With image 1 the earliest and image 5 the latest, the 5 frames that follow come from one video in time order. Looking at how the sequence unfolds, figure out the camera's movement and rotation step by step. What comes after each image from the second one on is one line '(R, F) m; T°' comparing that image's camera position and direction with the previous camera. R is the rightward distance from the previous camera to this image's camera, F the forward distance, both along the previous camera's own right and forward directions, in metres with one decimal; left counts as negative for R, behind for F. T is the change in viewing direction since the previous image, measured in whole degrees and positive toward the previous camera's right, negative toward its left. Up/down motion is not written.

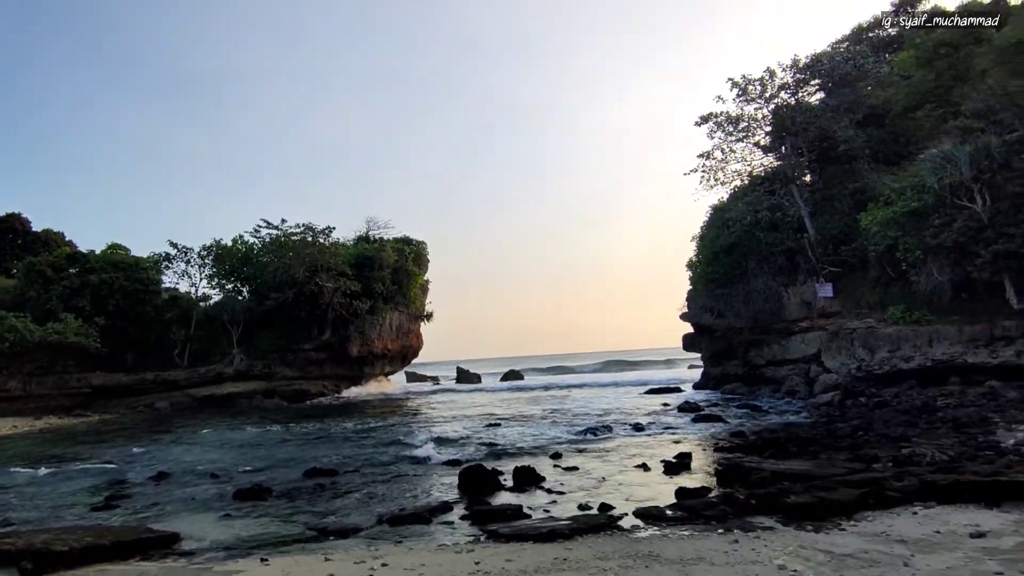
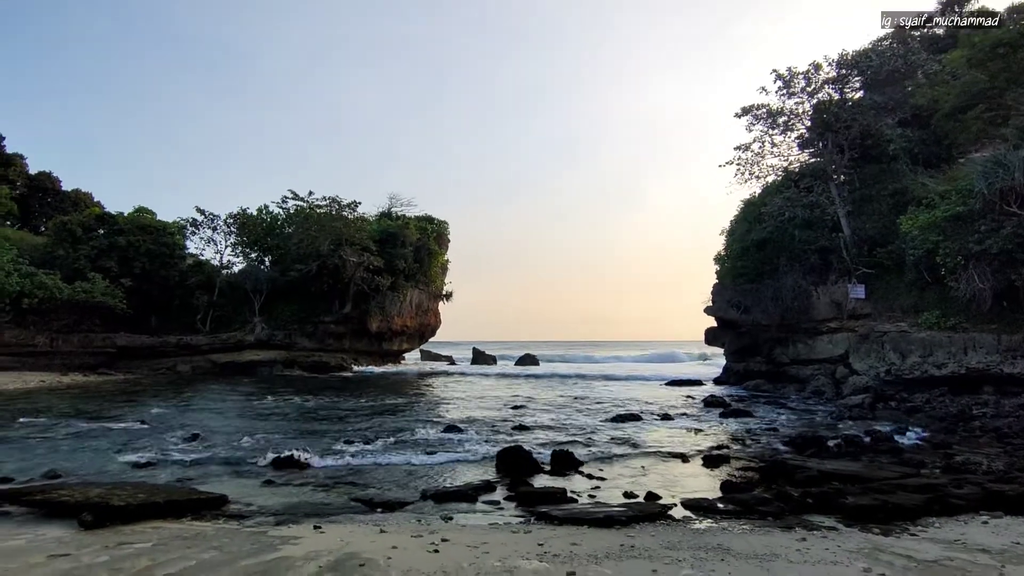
(-0.7, +0.1) m; -1°
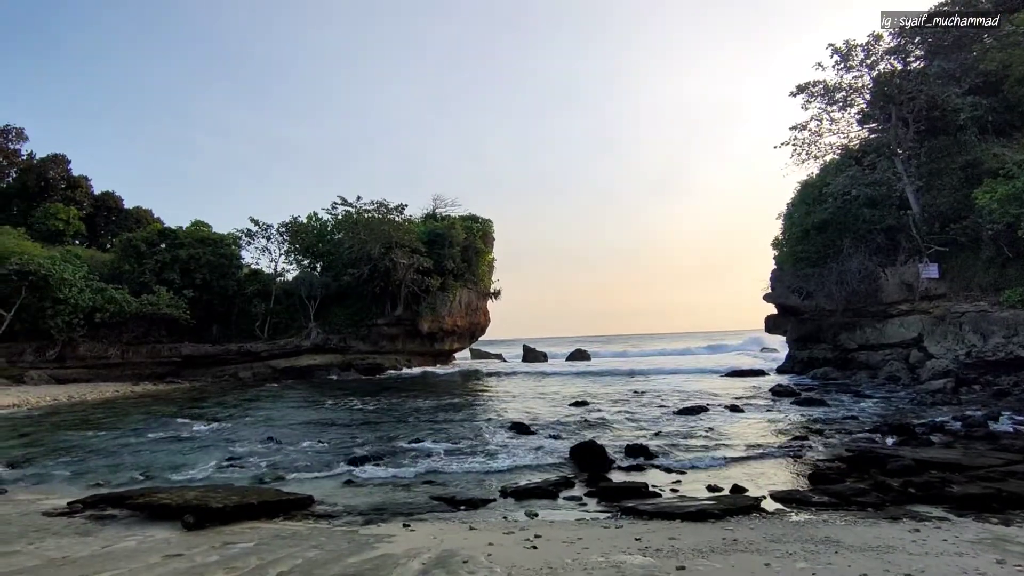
(-0.4, +0.1) m; -4°
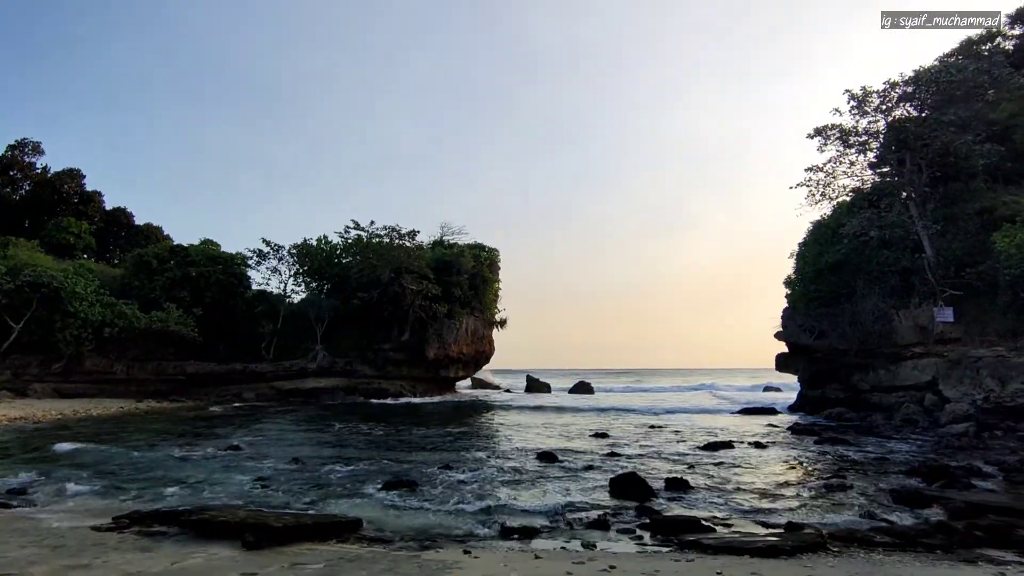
(-0.9, 0.0) m; 0°
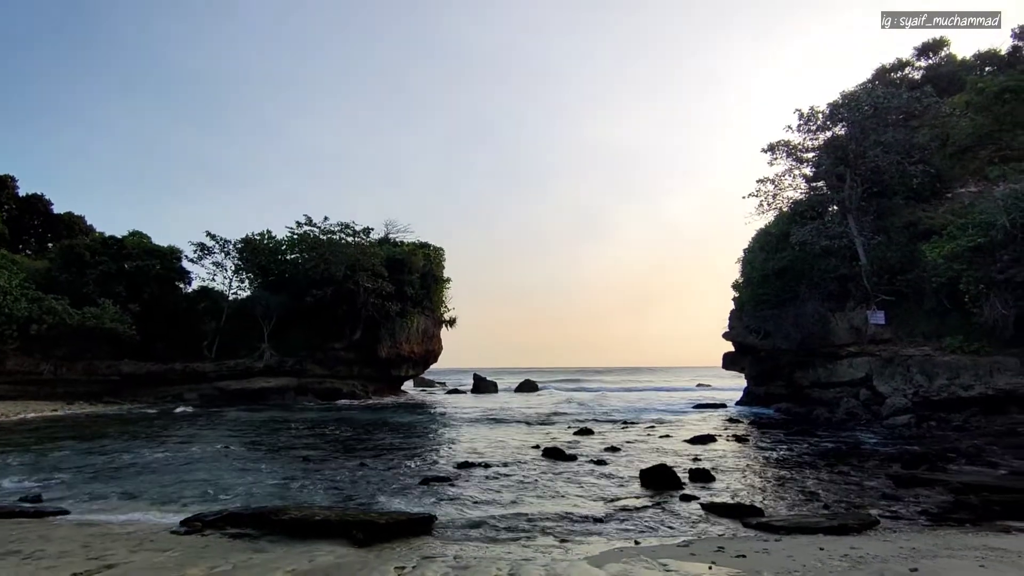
(-2.2, -0.3) m; +7°
